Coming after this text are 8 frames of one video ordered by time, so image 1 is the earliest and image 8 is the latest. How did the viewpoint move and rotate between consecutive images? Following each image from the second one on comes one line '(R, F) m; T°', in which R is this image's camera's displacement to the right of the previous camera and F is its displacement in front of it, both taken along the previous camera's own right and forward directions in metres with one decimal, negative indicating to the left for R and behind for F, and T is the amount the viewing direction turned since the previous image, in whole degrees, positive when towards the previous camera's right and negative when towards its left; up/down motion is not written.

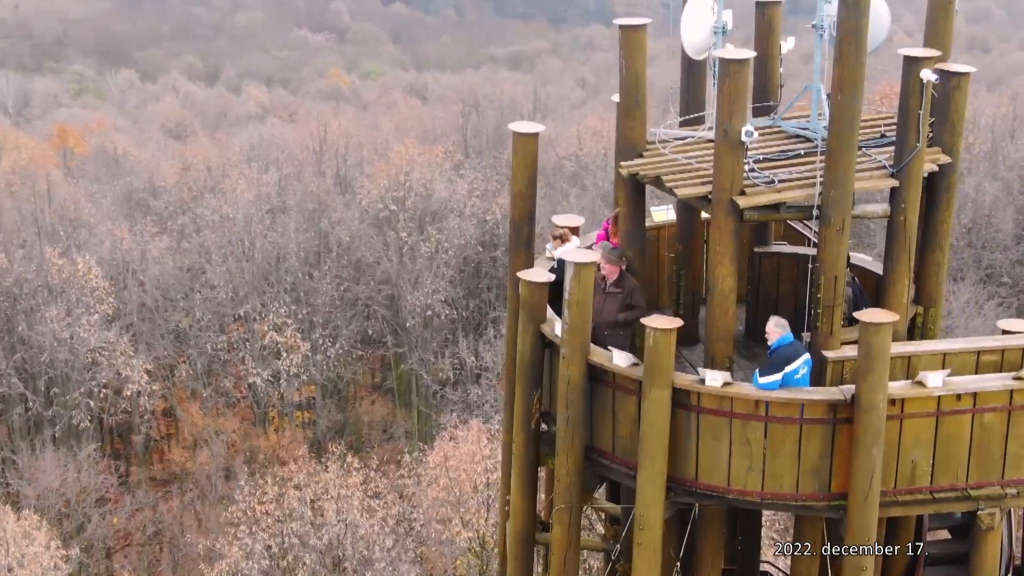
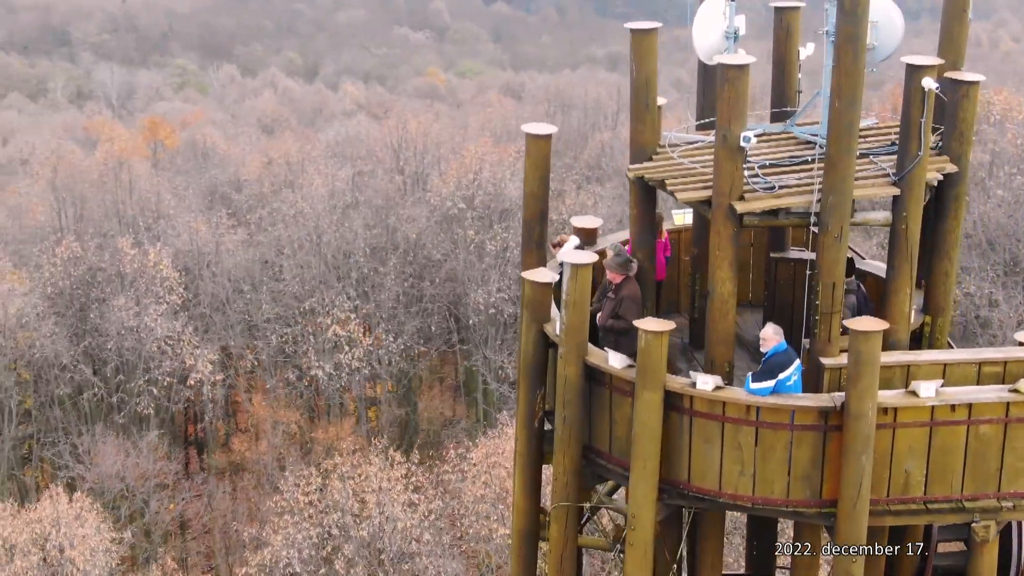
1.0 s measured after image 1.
(+0.6, -0.1) m; -4°
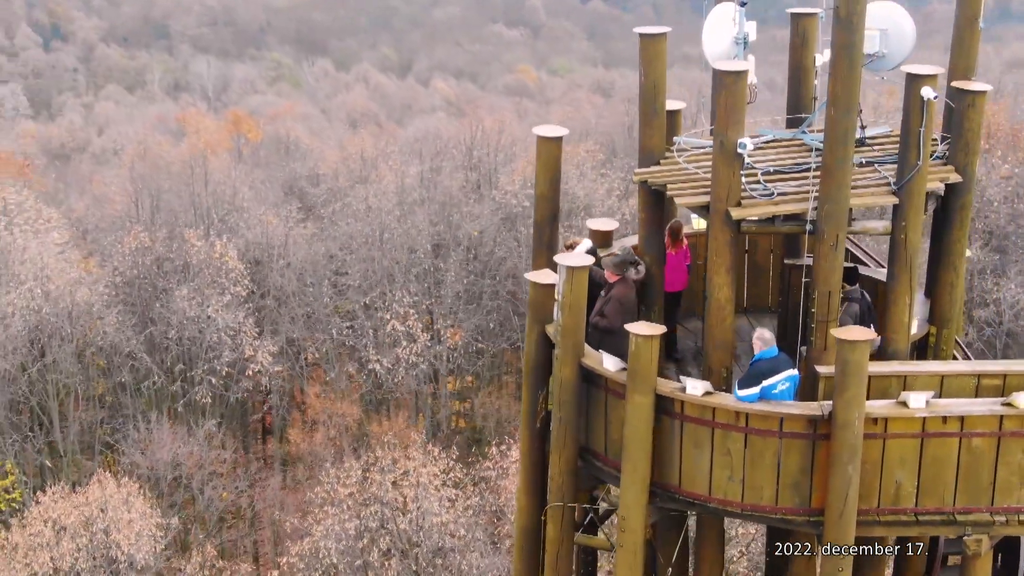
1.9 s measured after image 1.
(+0.6, -0.1) m; -4°
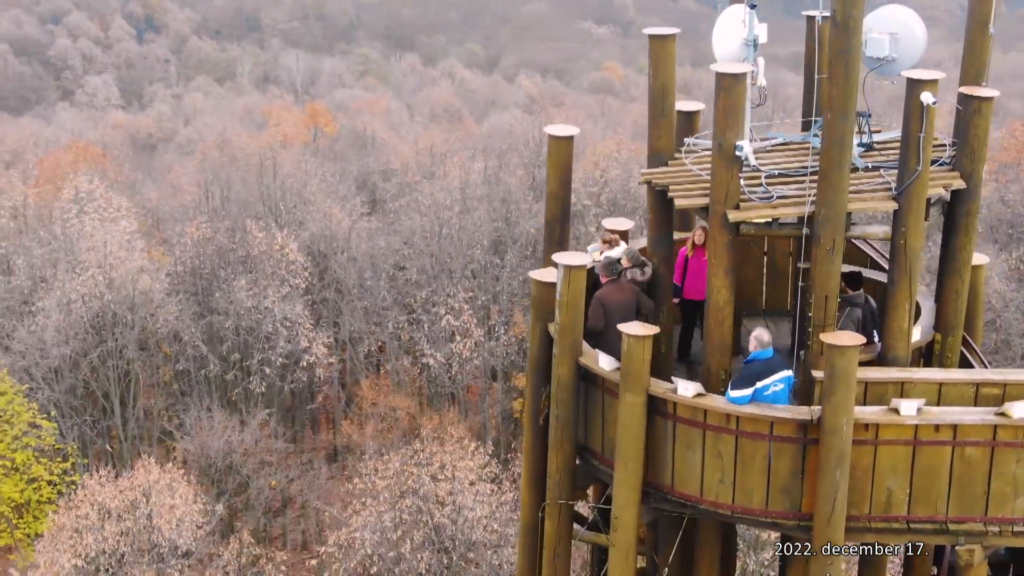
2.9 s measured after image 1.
(+0.5, -0.1) m; -3°
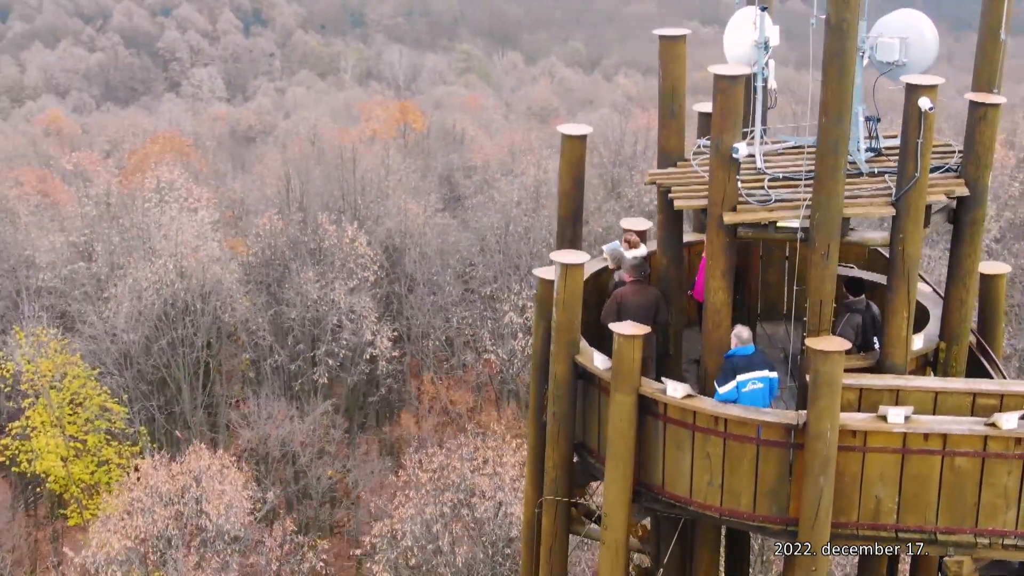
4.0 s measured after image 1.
(+0.6, -0.1) m; -4°
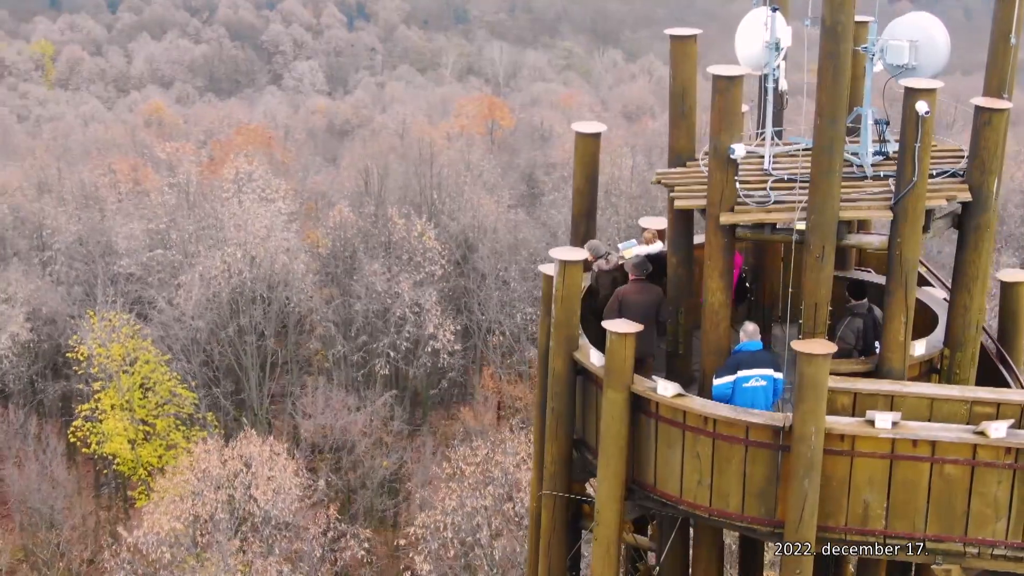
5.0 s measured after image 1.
(+0.6, -0.1) m; -4°
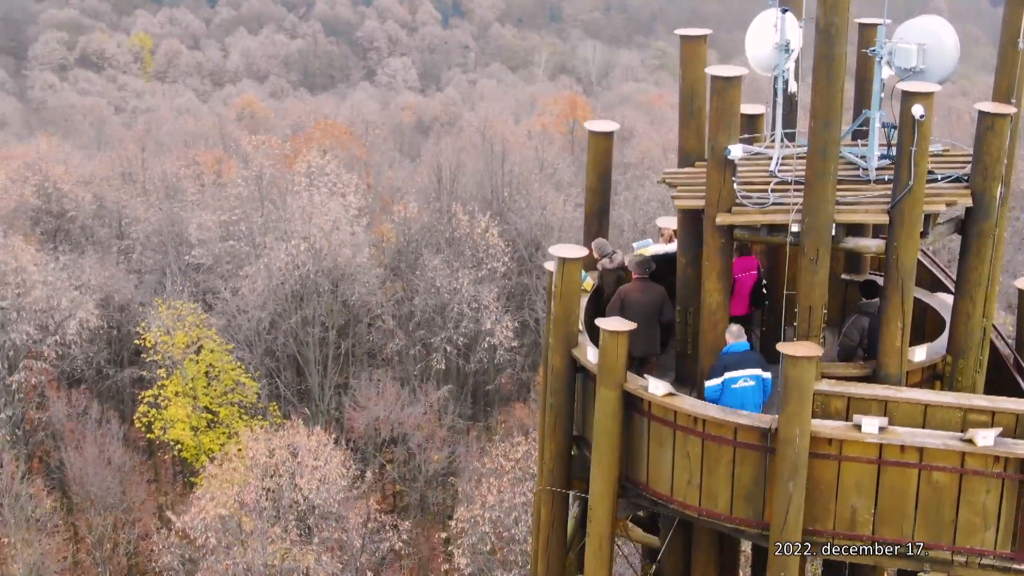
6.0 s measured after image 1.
(+0.6, -0.1) m; -4°
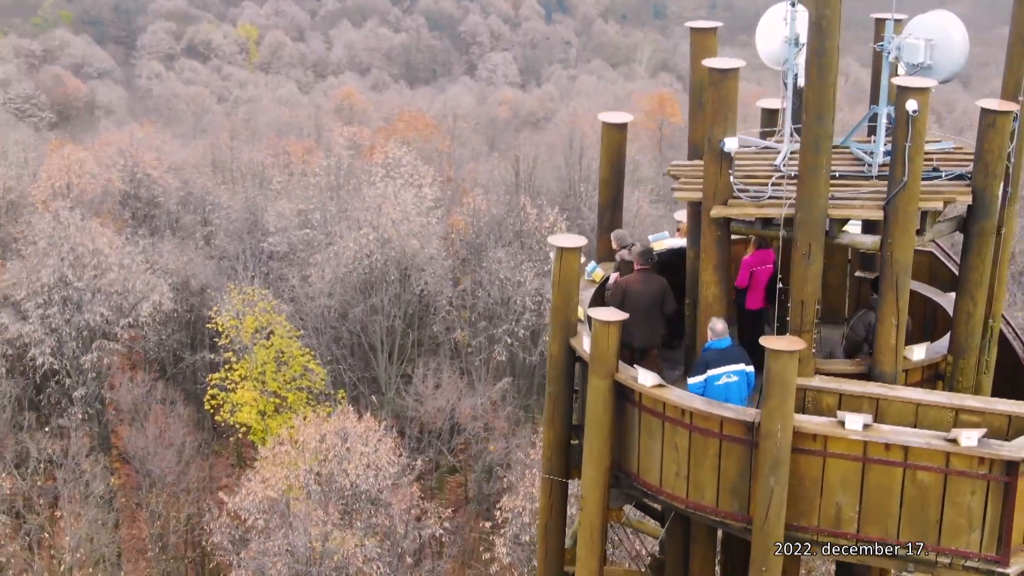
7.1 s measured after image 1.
(+0.6, 0.0) m; -4°
